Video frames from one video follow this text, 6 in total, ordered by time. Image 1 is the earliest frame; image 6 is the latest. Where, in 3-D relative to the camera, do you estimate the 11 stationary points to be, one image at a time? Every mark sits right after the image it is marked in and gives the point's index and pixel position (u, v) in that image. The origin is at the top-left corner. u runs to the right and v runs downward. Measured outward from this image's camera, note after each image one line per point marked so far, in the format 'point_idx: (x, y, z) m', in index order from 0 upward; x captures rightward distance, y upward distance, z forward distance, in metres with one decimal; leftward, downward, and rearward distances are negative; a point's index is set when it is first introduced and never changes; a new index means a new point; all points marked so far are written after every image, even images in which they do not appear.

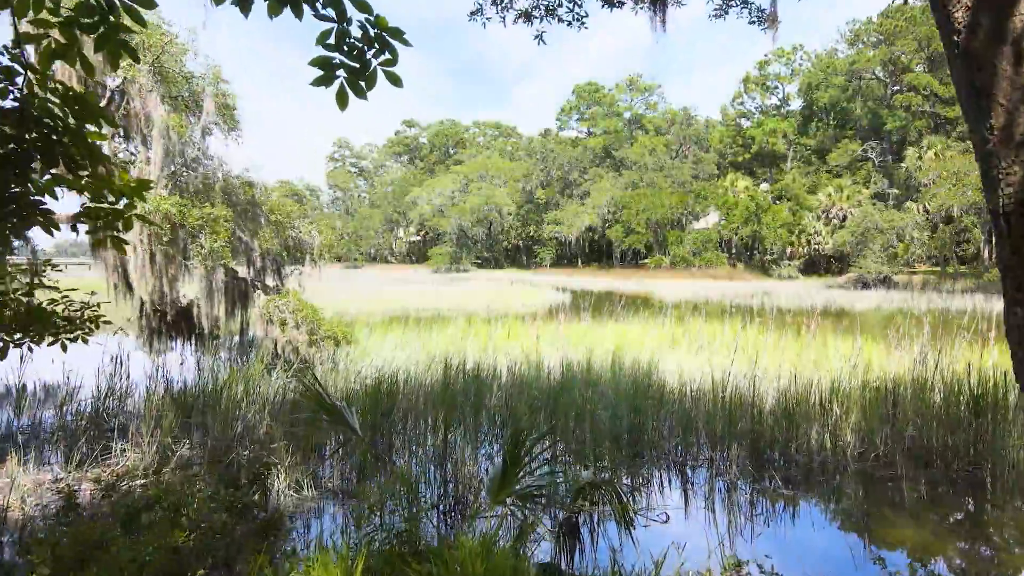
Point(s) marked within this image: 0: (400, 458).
0: (-0.6, -0.9, +4.2) m
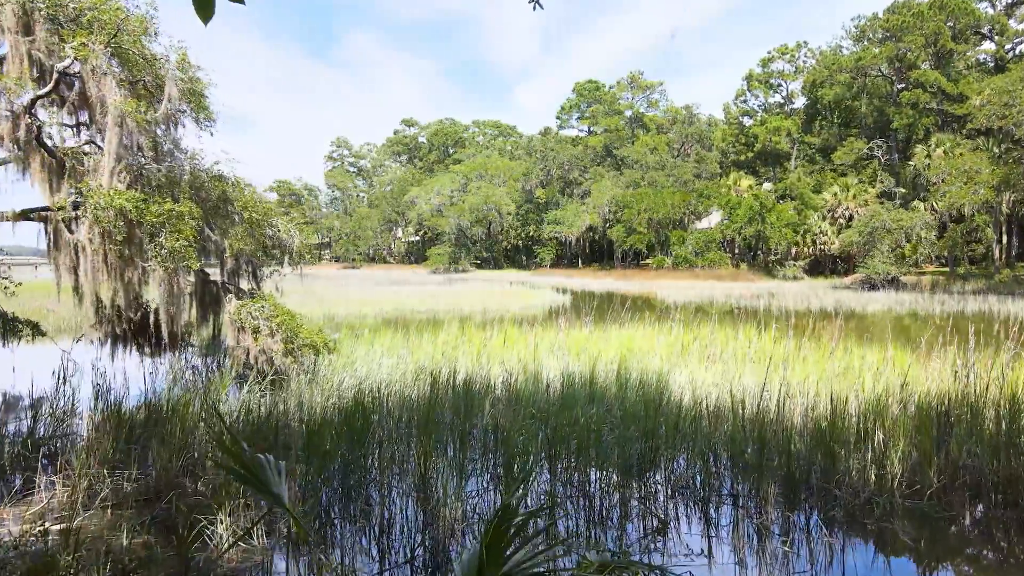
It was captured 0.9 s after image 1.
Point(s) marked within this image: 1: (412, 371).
0: (-0.6, -0.9, +3.7) m
1: (-0.8, -0.6, +6.5) m
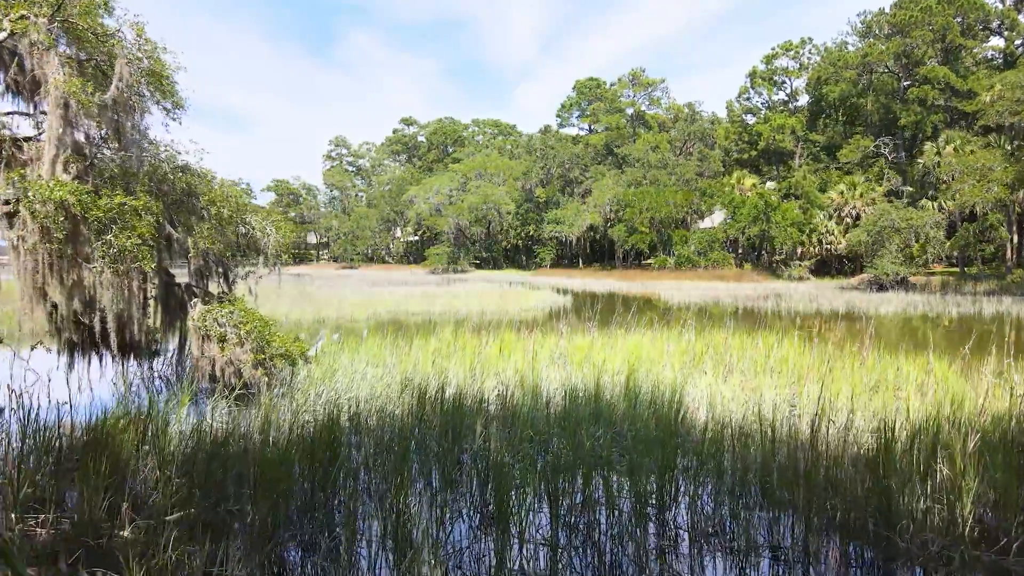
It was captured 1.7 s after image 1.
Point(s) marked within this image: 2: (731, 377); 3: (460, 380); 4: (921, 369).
0: (-0.6, -0.9, +3.0) m
1: (-0.8, -0.7, +5.9) m
2: (+1.5, -0.6, +5.8) m
3: (-0.3, -0.6, +5.8) m
4: (+2.8, -0.5, +5.8) m
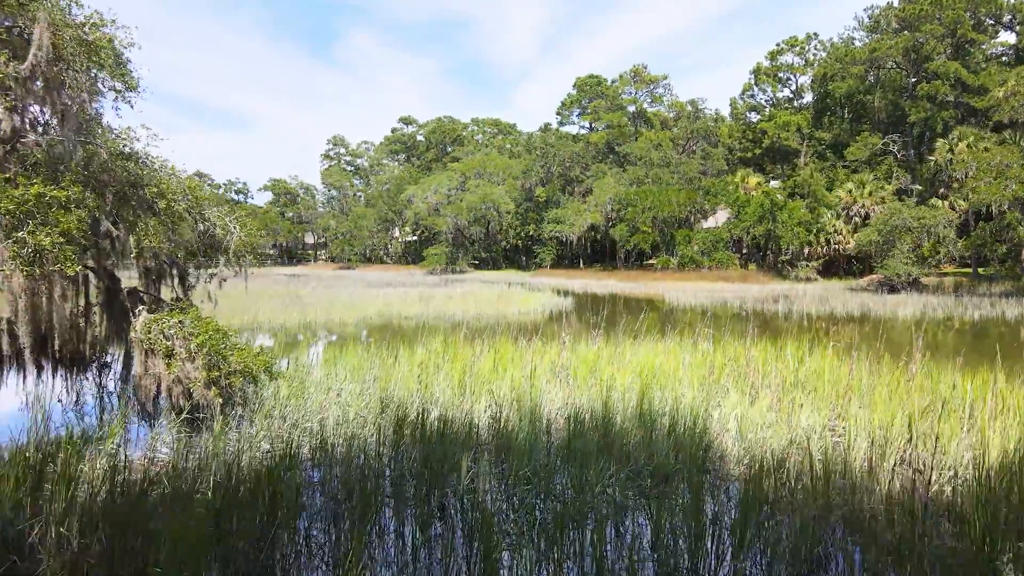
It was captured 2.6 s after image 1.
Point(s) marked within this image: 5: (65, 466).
0: (-0.6, -0.9, +2.3) m
1: (-0.8, -0.7, +5.1) m
2: (+1.4, -0.6, +5.0) m
3: (-0.4, -0.7, +5.0) m
4: (+2.8, -0.6, +5.1) m
5: (-1.8, -0.7, +3.4) m
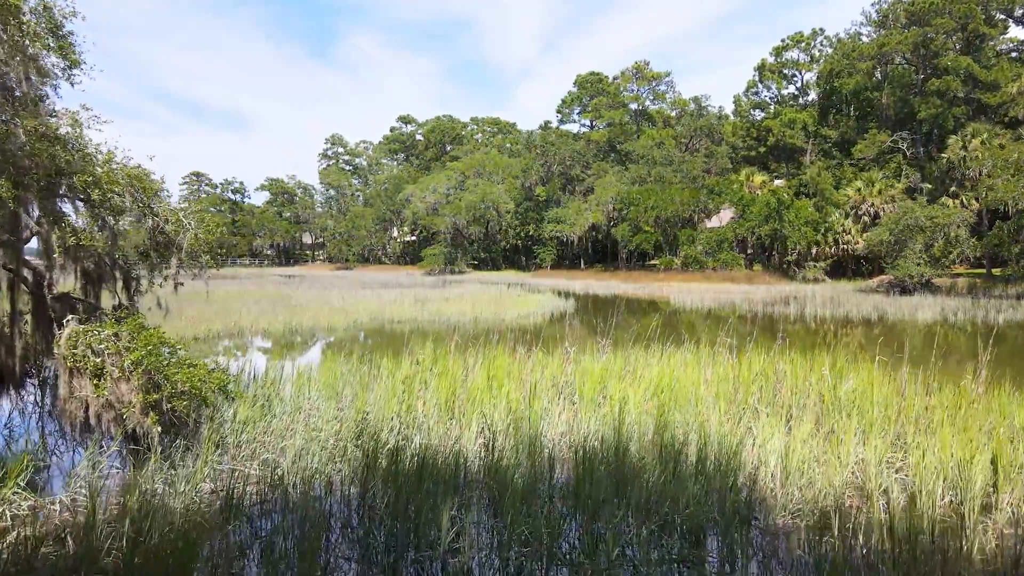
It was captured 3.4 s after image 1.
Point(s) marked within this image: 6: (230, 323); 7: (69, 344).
0: (-0.7, -1.0, +1.5) m
1: (-0.8, -0.7, +4.4) m
2: (+1.4, -0.7, +4.3) m
3: (-0.4, -0.7, +4.3) m
4: (+2.7, -0.6, +4.3) m
5: (-1.8, -0.7, +2.7) m
6: (-3.9, -0.5, +11.9) m
7: (-2.0, -0.3, +4.0) m
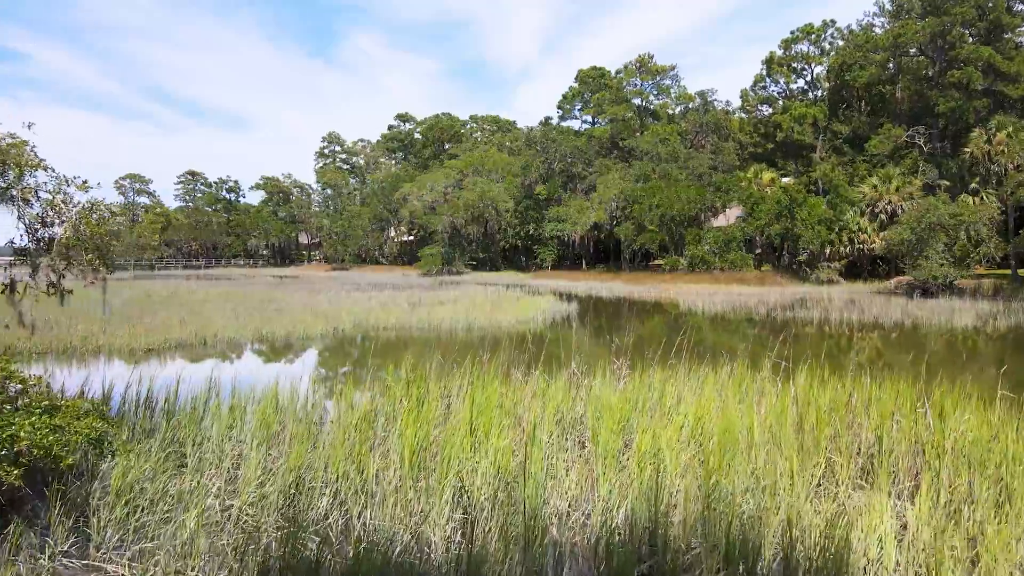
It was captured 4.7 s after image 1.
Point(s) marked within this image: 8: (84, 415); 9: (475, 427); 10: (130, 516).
0: (-0.7, -1.0, +0.3) m
1: (-0.9, -0.8, +3.1) m
2: (+1.4, -0.7, +3.0) m
3: (-0.4, -0.7, +3.0) m
4: (+2.7, -0.7, +3.0) m
5: (-1.9, -0.8, +1.4) m
6: (-4.0, -0.5, +10.6) m
7: (-2.1, -0.3, +2.7) m
8: (-1.6, -0.5, +3.2) m
9: (-0.2, -0.7, +3.8) m
10: (-1.4, -0.8, +2.9) m
